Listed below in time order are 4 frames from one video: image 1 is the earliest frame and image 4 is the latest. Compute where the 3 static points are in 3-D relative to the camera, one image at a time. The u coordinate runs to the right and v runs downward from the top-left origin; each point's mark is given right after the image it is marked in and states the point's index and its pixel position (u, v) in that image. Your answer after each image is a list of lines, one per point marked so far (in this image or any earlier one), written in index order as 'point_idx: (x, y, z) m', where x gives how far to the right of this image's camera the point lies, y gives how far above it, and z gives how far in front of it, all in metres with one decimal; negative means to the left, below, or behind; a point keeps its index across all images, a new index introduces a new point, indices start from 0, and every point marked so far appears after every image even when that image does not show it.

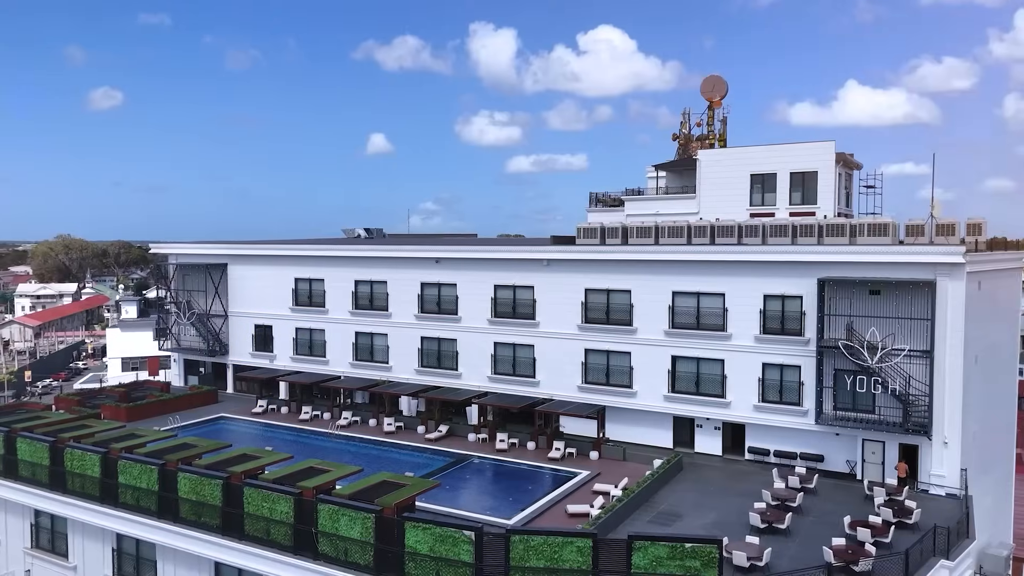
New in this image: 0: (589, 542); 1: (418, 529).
0: (+2.0, -6.7, +18.7) m
1: (-2.7, -6.7, +19.8) m
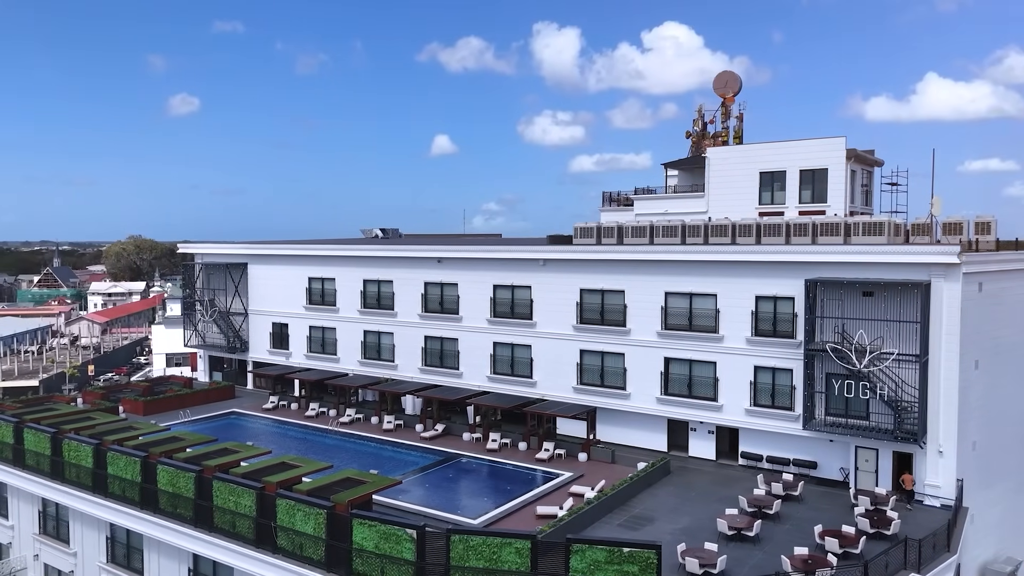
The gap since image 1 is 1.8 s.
0: (+0.4, -6.7, +18.6) m
1: (-4.2, -6.7, +20.0) m
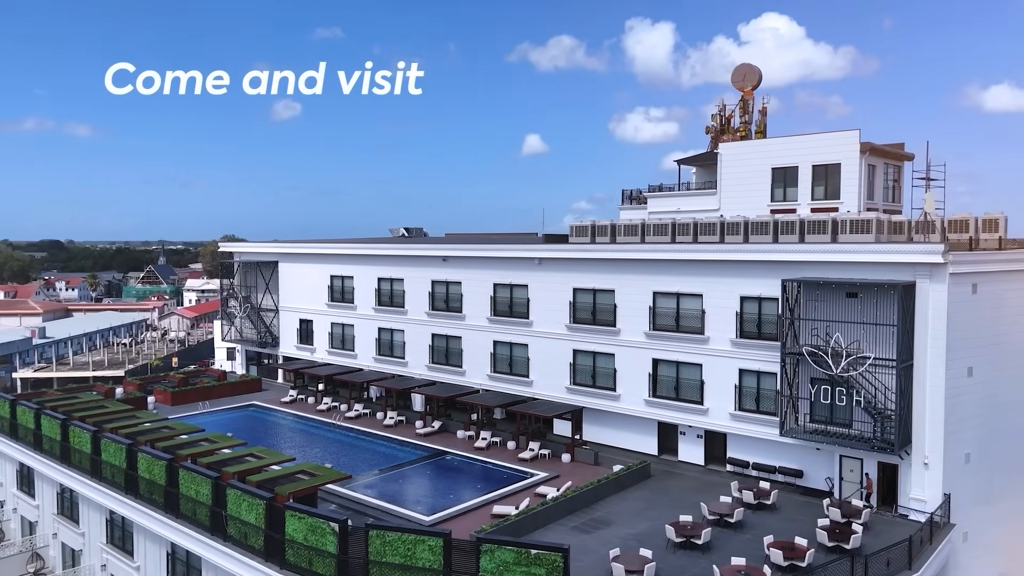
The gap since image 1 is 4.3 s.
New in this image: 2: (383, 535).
0: (-1.9, -6.7, +18.6) m
1: (-6.3, -6.6, +20.5) m
2: (-3.5, -6.7, +19.1) m
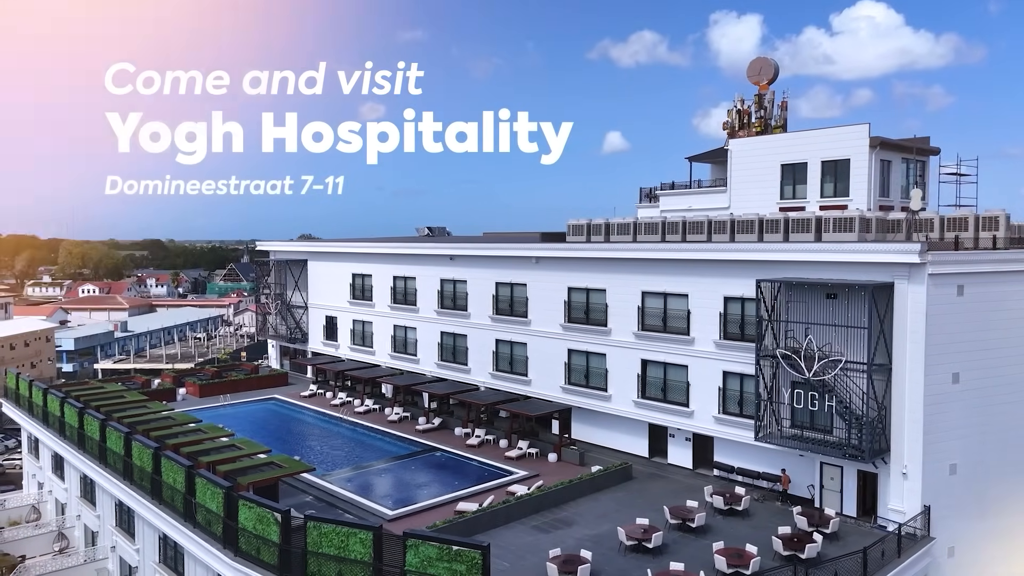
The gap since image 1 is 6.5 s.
0: (-3.8, -6.6, +19.1) m
1: (-8.0, -6.6, +21.4) m
2: (-5.3, -6.6, +19.7) m
